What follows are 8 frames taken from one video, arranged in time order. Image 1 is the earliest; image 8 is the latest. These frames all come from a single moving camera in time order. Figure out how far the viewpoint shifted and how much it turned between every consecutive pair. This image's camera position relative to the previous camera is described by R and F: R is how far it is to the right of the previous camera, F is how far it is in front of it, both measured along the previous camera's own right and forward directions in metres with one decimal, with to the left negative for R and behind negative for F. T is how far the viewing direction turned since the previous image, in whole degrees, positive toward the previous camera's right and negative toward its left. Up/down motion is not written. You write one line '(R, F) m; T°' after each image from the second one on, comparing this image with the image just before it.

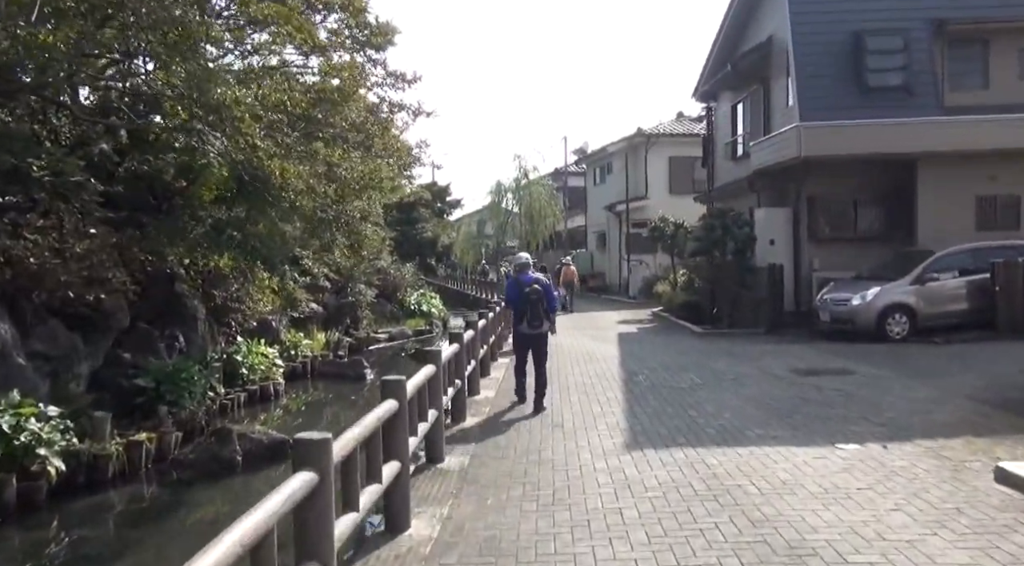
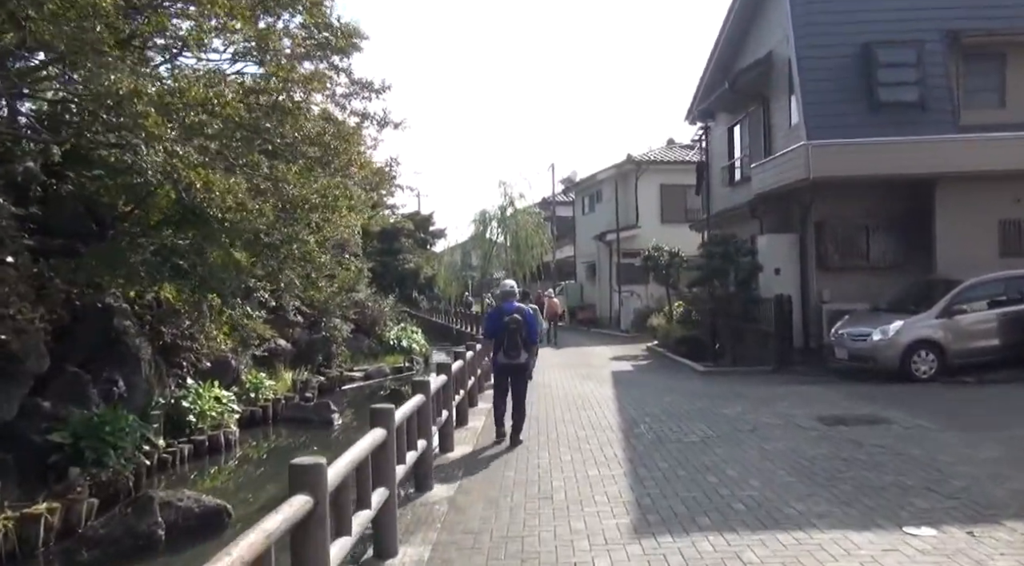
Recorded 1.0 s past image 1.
(+0.1, +1.4) m; +1°
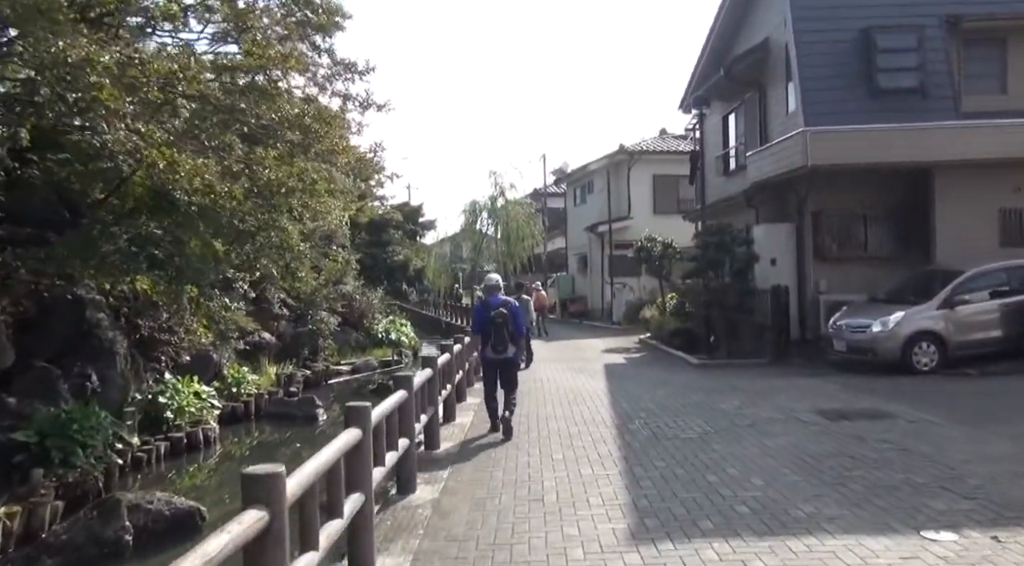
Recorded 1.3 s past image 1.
(0.0, +0.4) m; +1°
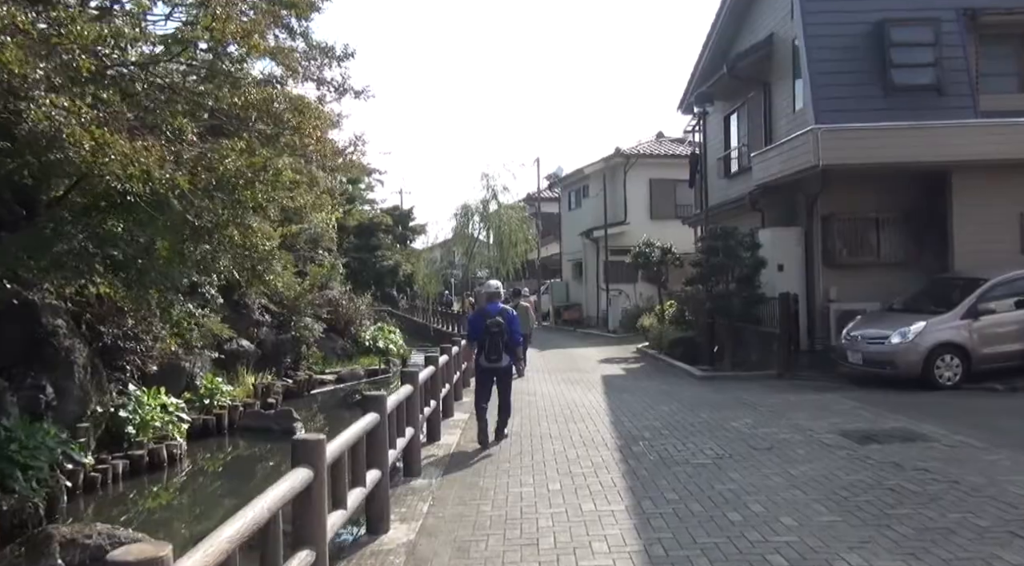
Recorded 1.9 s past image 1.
(0.0, +0.9) m; +1°
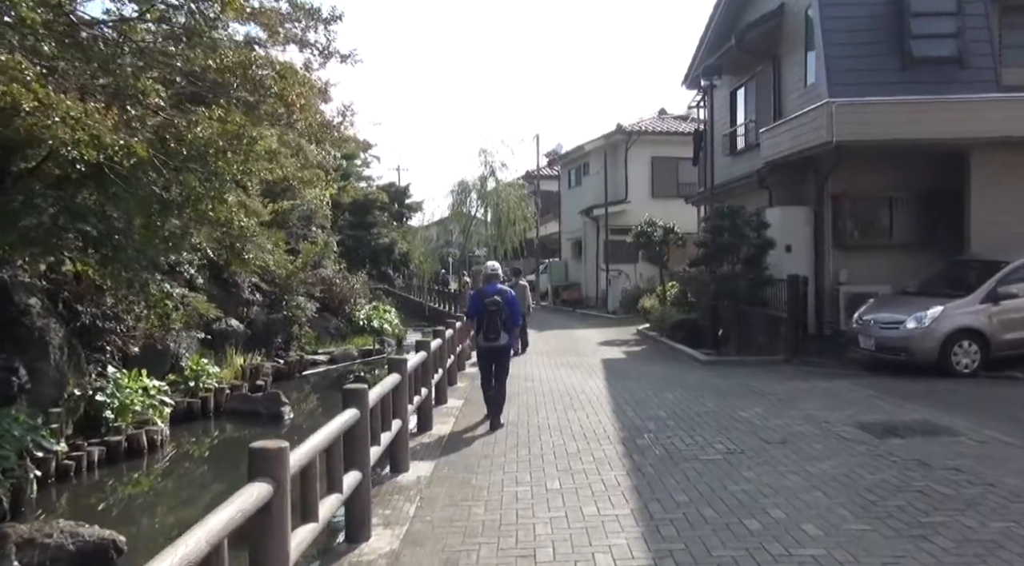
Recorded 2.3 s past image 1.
(0.0, +0.5) m; 0°
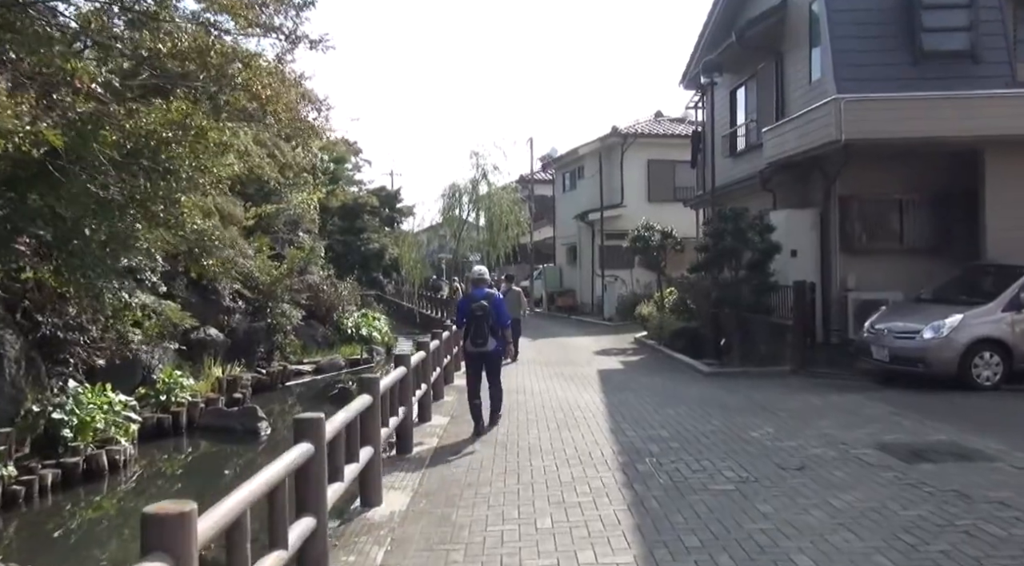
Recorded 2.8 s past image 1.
(+0.1, +0.7) m; 0°
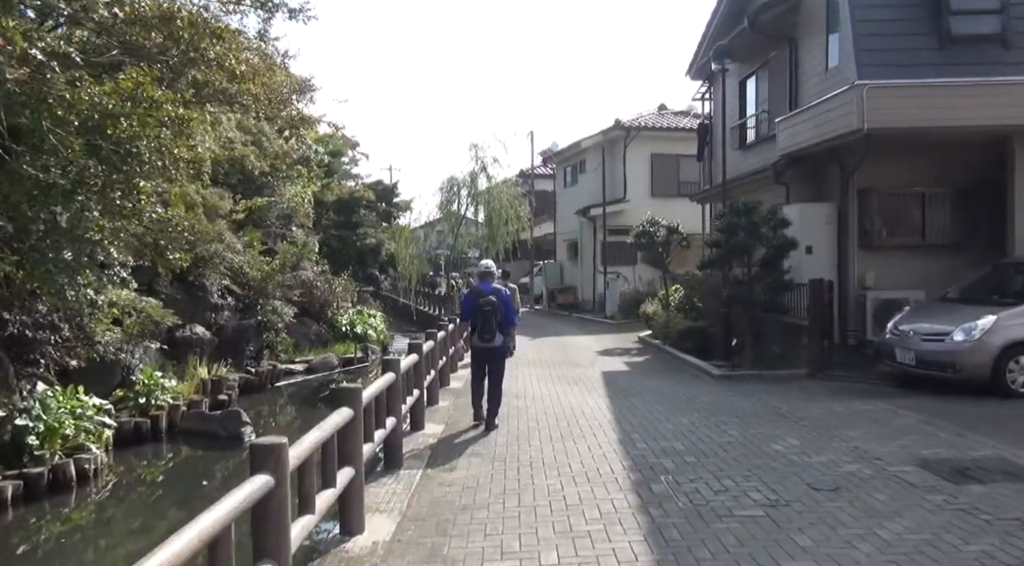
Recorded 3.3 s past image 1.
(0.0, +0.7) m; 0°
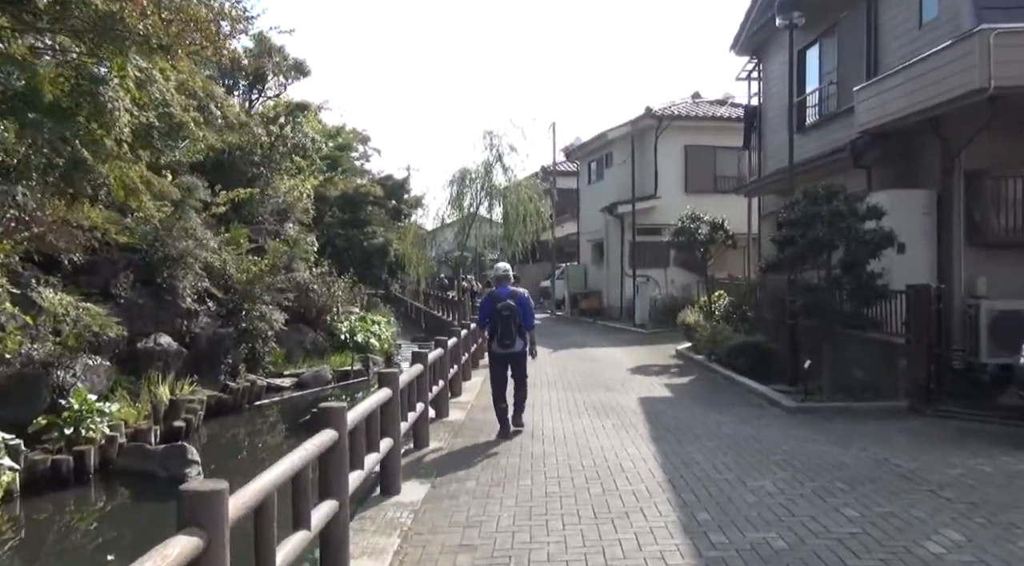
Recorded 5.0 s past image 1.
(+0.1, +2.4) m; -2°
